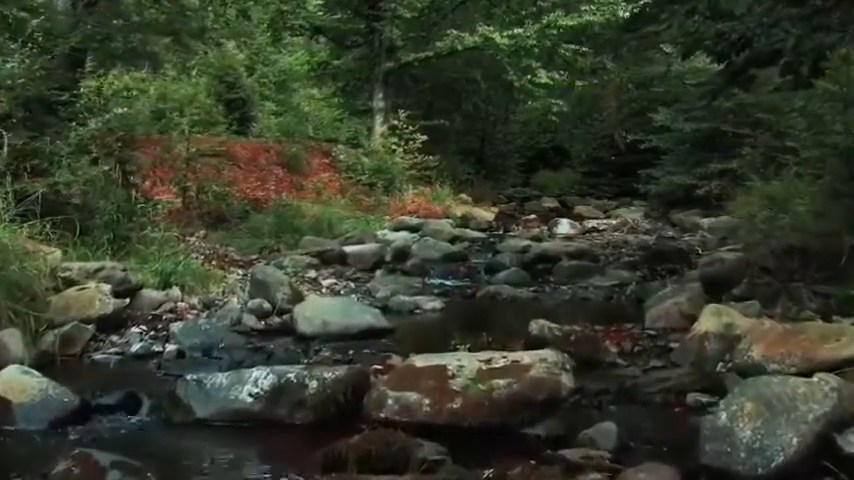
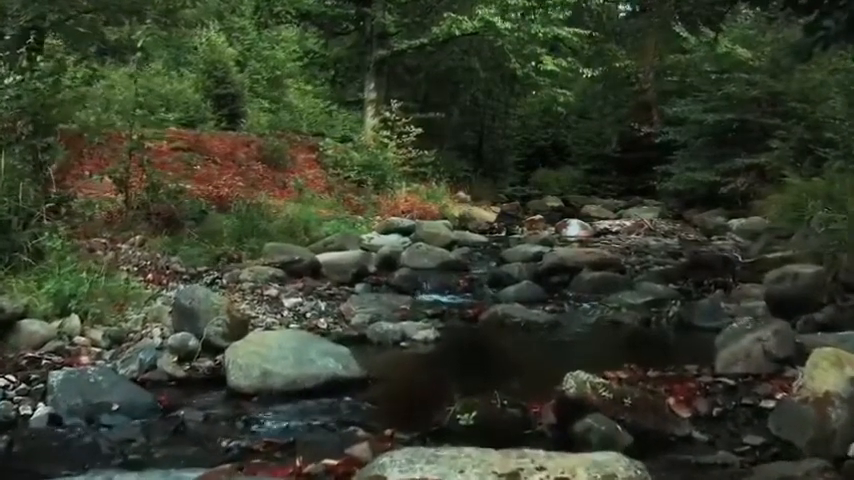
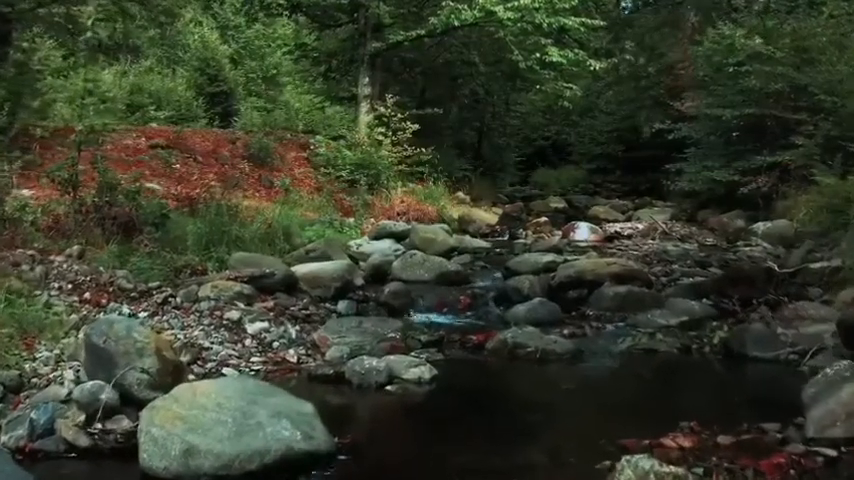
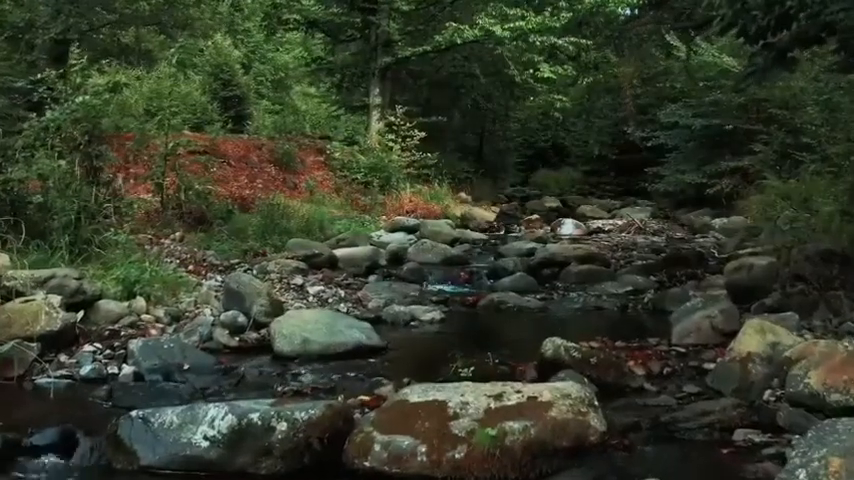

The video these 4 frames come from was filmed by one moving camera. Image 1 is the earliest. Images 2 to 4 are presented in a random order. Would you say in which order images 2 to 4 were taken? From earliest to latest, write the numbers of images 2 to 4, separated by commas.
4, 2, 3
